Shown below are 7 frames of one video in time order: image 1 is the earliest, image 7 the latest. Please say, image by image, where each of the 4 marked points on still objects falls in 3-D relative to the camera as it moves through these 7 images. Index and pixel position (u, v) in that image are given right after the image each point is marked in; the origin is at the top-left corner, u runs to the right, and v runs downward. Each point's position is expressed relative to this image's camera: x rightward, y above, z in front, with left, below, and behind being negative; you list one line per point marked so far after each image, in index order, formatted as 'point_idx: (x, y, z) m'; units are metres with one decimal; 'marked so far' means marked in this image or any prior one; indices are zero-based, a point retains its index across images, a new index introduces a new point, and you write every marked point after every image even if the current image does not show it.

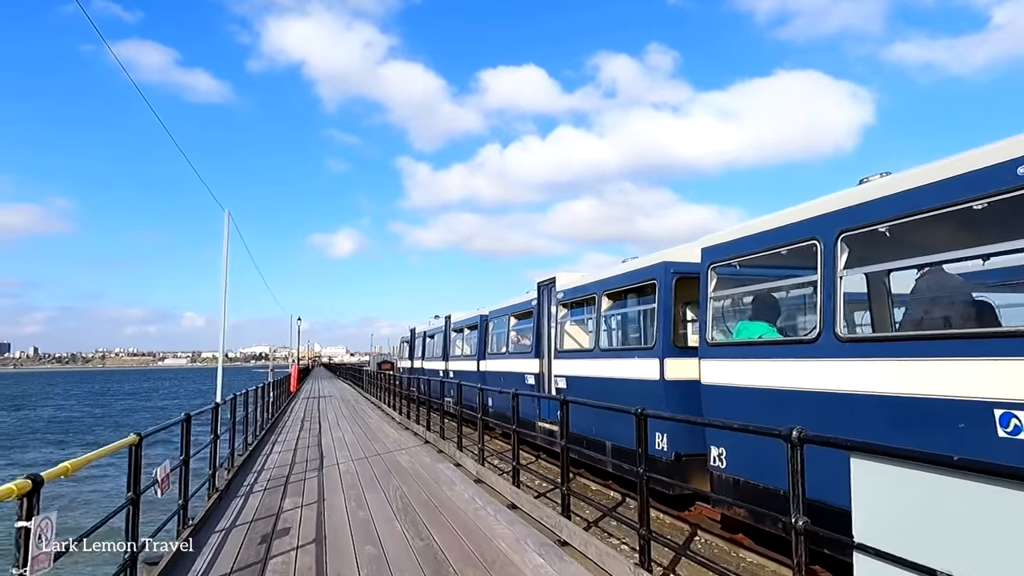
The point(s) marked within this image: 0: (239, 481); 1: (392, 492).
0: (-4.3, -3.0, +10.4) m
1: (-1.7, -2.9, +9.2) m
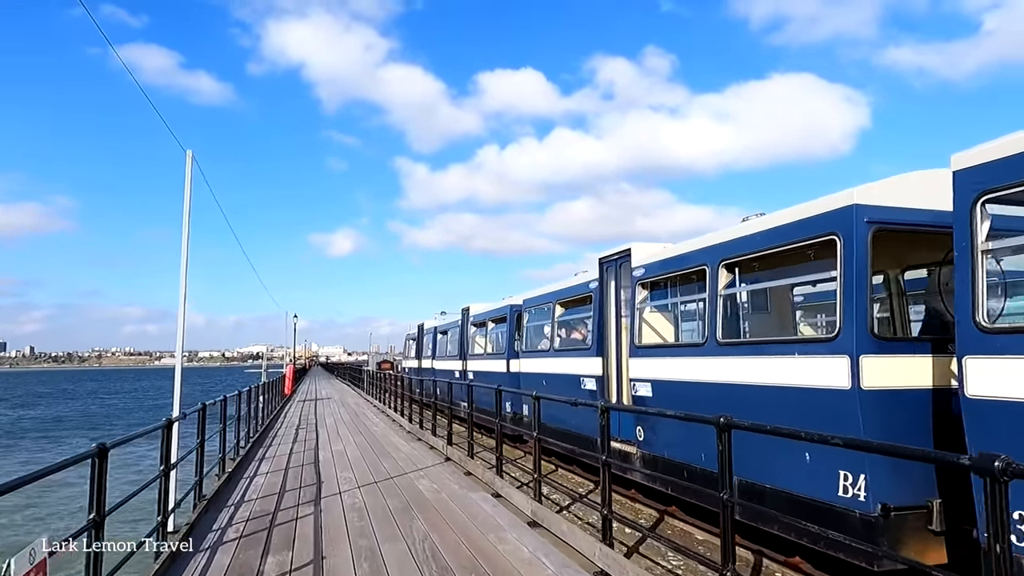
0: (-3.5, -2.7, +7.7) m
1: (-0.9, -2.5, +6.5) m
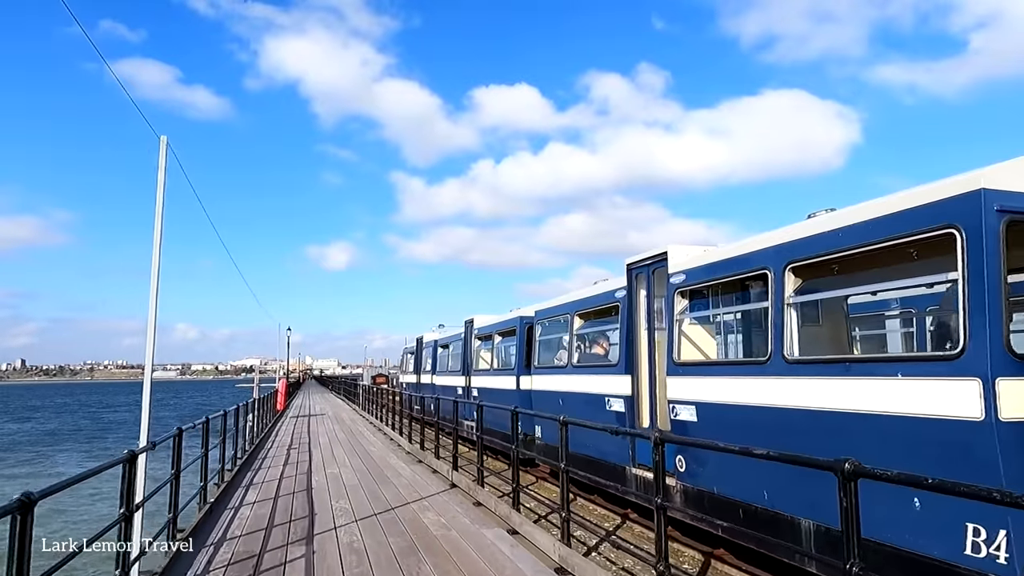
0: (-3.3, -2.8, +6.6) m
1: (-0.7, -2.6, +5.5) m
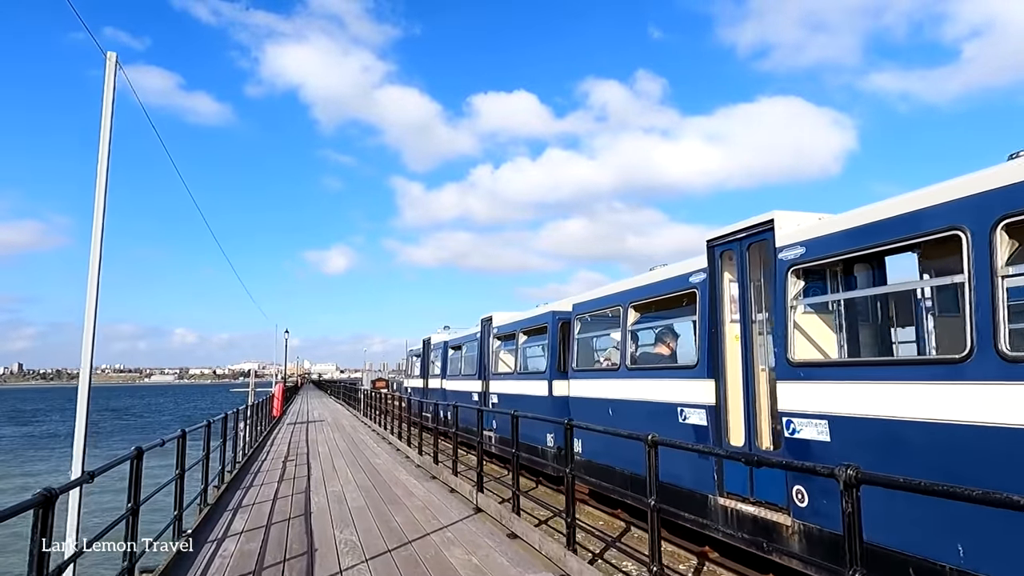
0: (-2.8, -2.6, +5.0) m
1: (-0.2, -2.4, +3.8) m
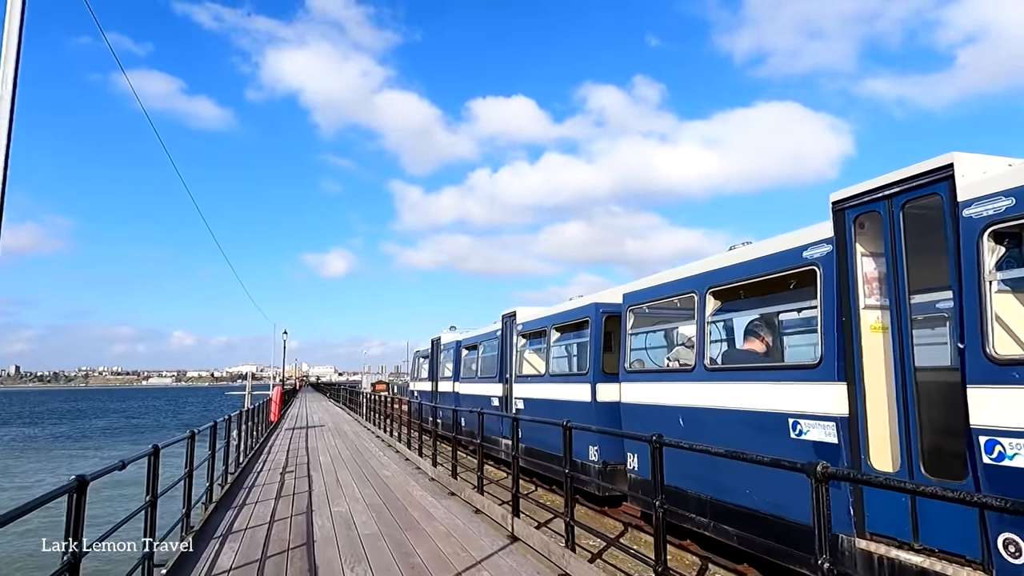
0: (-2.3, -2.4, +3.5) m
1: (+0.3, -2.2, +2.3) m
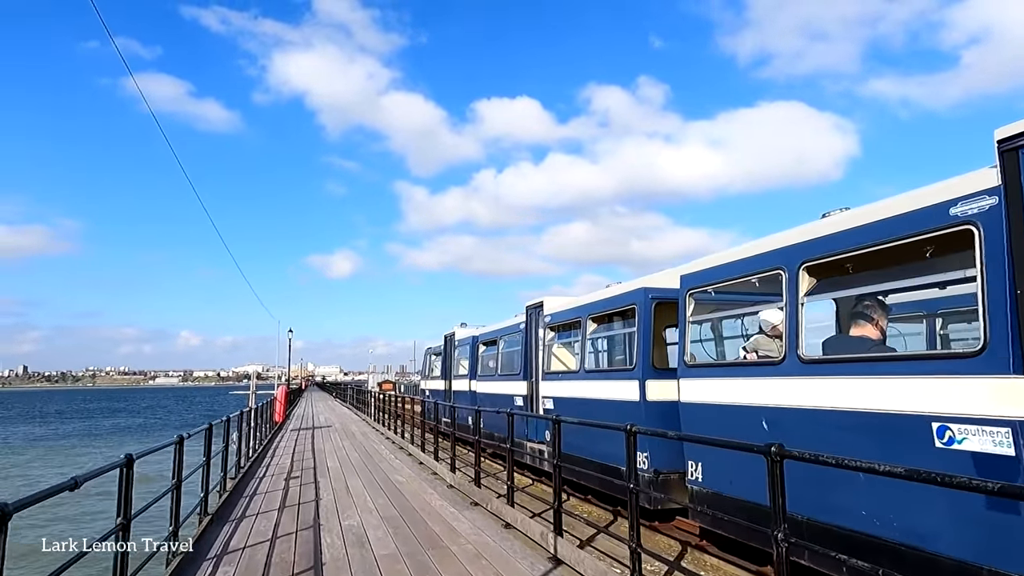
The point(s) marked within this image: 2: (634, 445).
0: (-1.9, -2.2, +2.3) m
1: (+0.7, -2.0, +1.2) m
2: (+1.0, -1.2, +5.2) m
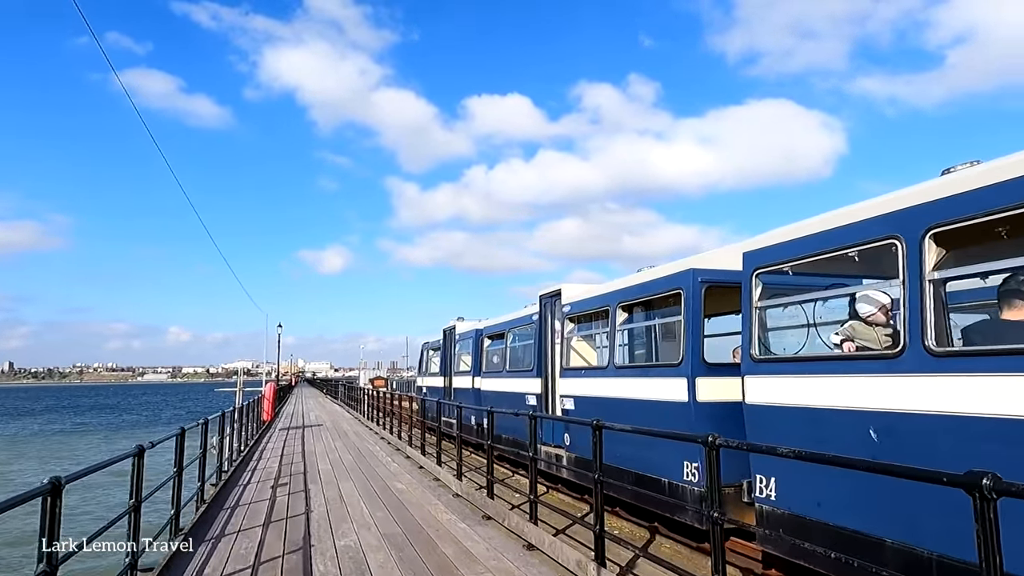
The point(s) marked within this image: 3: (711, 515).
0: (-1.6, -2.0, +1.1) m
1: (+1.1, -1.8, 0.0) m
2: (+1.3, -1.1, +4.0) m
3: (+1.2, -1.4, +4.0) m
